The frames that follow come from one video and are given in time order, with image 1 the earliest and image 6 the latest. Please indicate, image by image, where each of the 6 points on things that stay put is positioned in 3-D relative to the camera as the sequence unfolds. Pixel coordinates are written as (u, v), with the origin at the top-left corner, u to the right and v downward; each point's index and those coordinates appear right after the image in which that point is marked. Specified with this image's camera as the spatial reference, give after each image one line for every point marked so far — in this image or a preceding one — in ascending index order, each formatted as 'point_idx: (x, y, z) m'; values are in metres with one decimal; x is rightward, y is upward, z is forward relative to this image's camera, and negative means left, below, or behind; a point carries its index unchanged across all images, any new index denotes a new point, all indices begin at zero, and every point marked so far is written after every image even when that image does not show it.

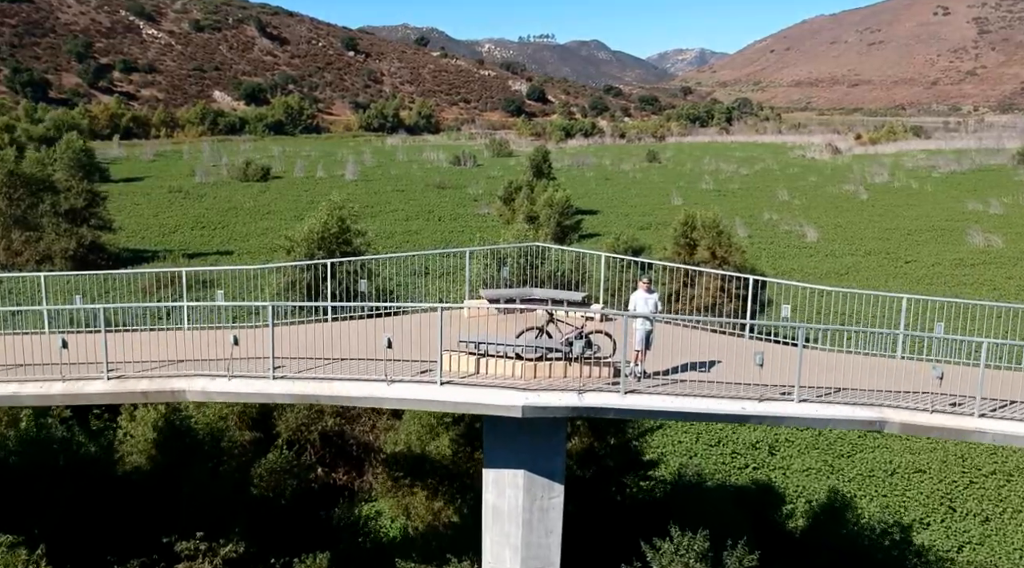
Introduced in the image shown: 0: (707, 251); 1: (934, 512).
0: (+3.6, +0.6, +17.0) m
1: (+5.3, -2.9, +11.6) m
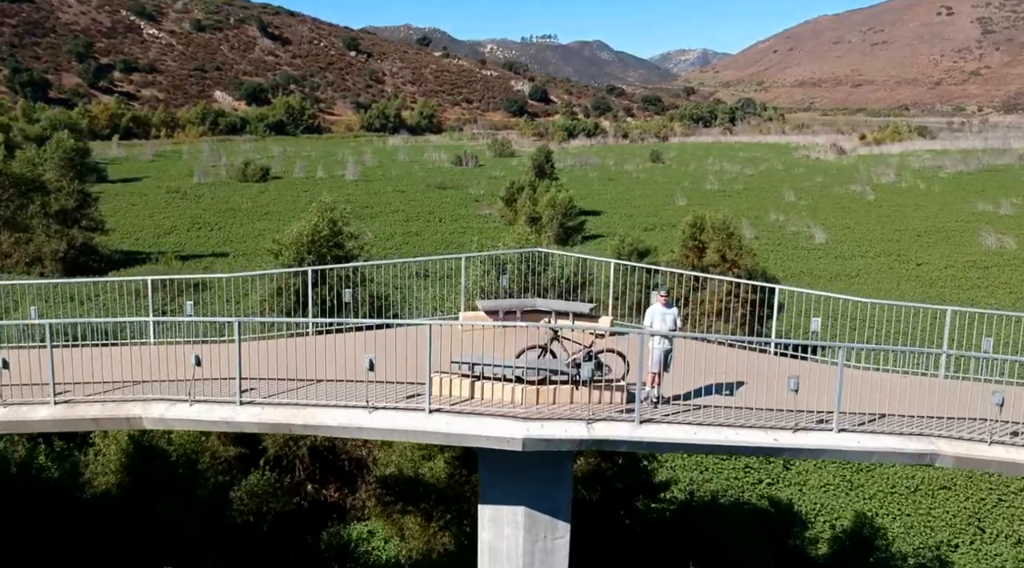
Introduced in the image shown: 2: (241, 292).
0: (+3.6, +0.5, +16.4) m
1: (+5.3, -2.9, +10.9) m
2: (-4.7, -0.2, +16.0) m
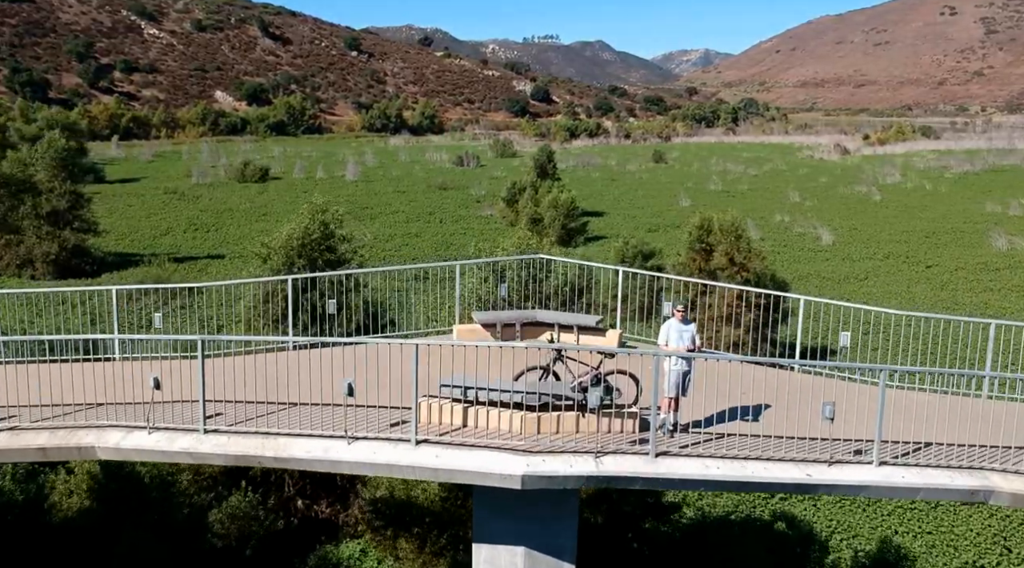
0: (+3.6, +0.5, +15.9) m
1: (+5.3, -3.0, +10.4) m
2: (-4.6, -0.2, +15.5) m
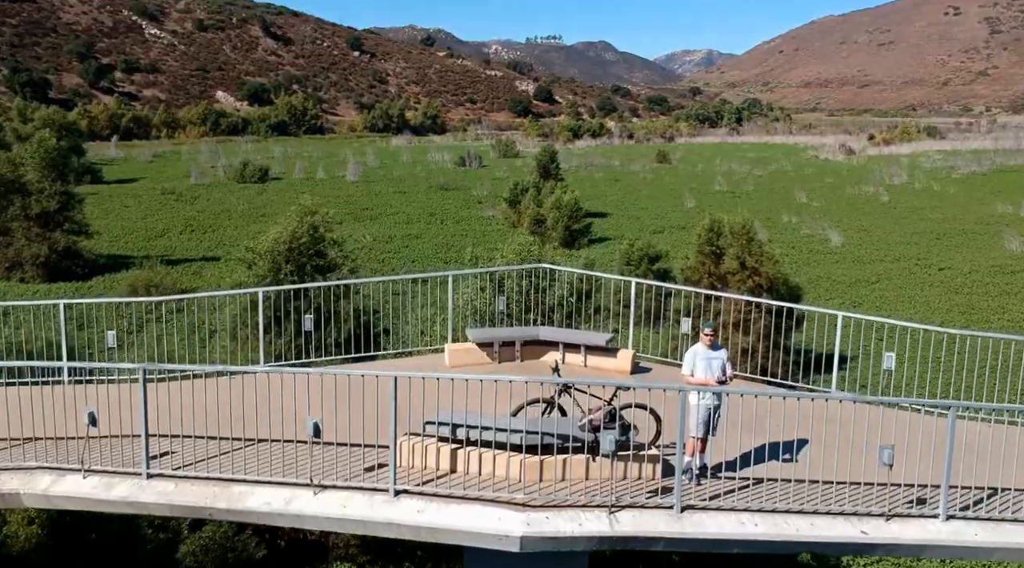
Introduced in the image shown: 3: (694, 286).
0: (+3.6, +0.4, +15.2) m
1: (+5.3, -3.1, +9.7) m
2: (-4.6, -0.3, +14.8) m
3: (+3.0, 0.0, +15.5) m
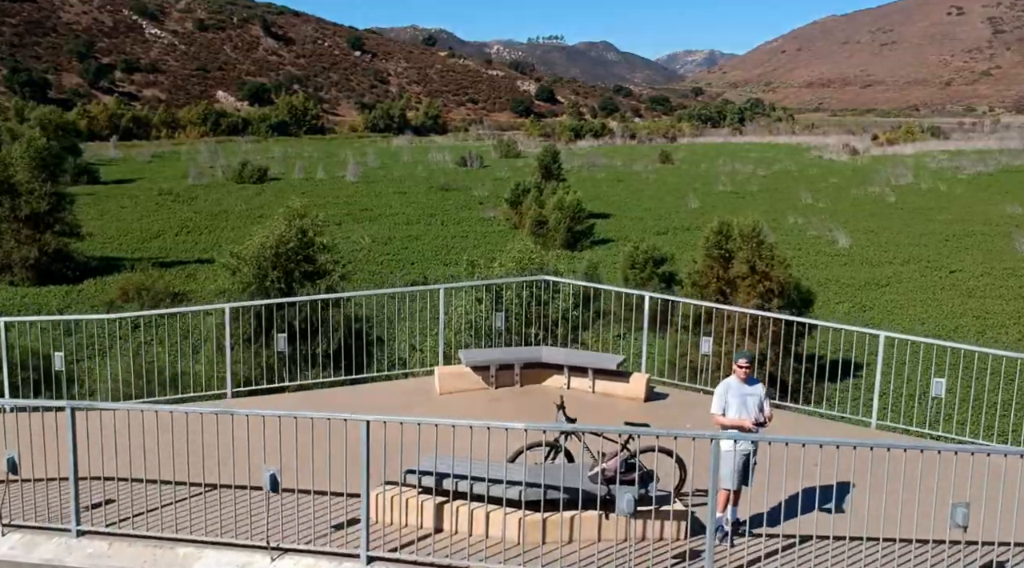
0: (+3.7, +0.3, +14.6) m
1: (+5.3, -3.1, +9.2) m
2: (-4.6, -0.4, +14.3) m
3: (+3.1, -0.1, +14.9) m
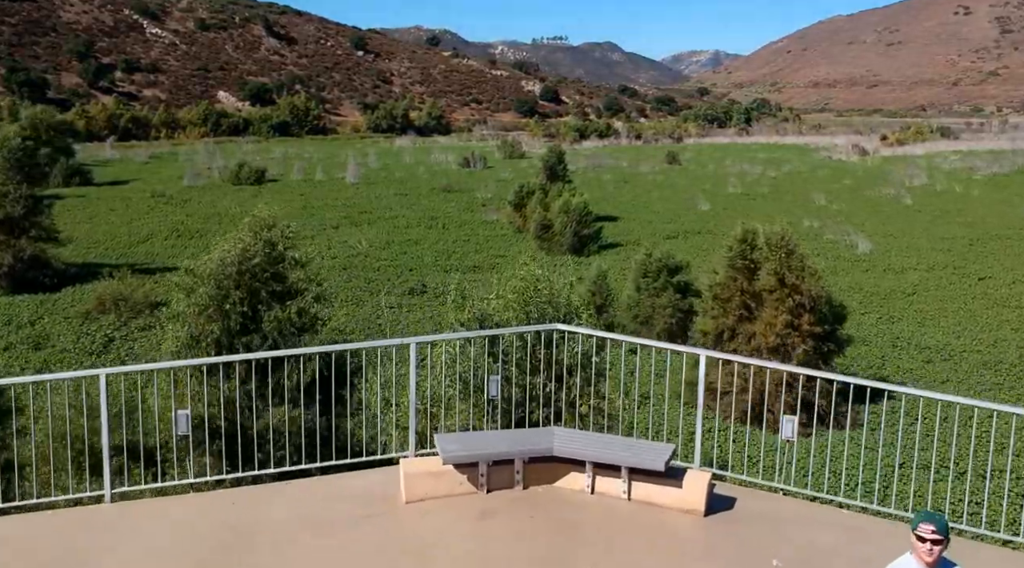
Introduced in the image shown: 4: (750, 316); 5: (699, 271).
0: (+3.7, +0.1, +13.3) m
1: (+5.3, -3.3, +7.8) m
2: (-4.6, -0.6, +13.0) m
3: (+3.1, -0.3, +13.6) m
4: (+3.4, -0.5, +13.4) m
5: (+3.9, +0.3, +19.7) m
